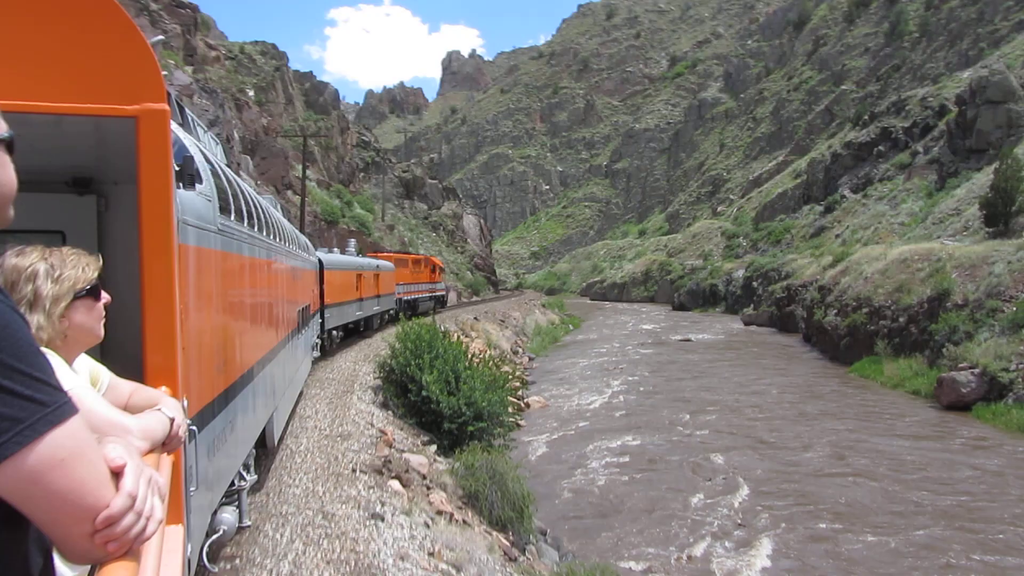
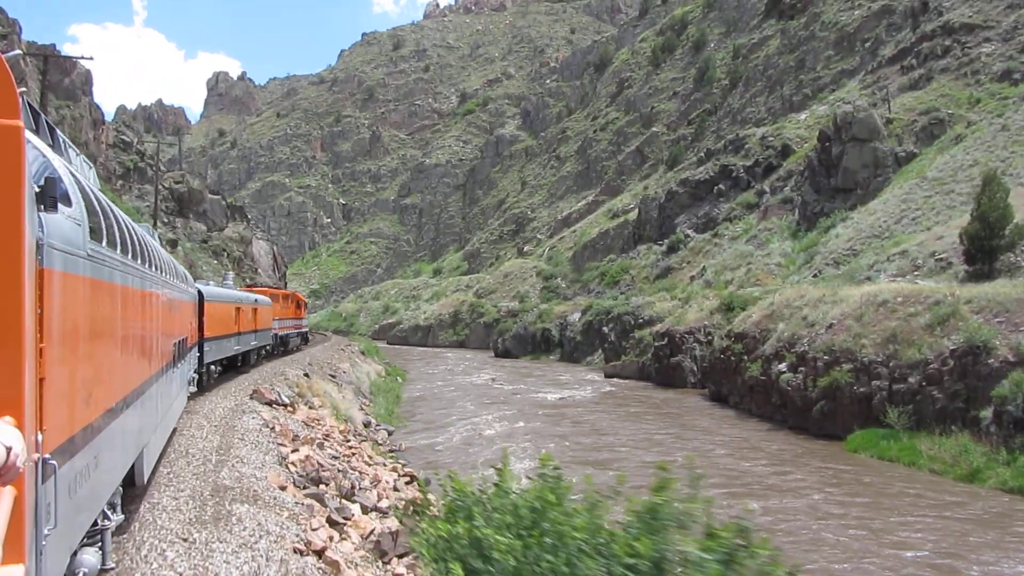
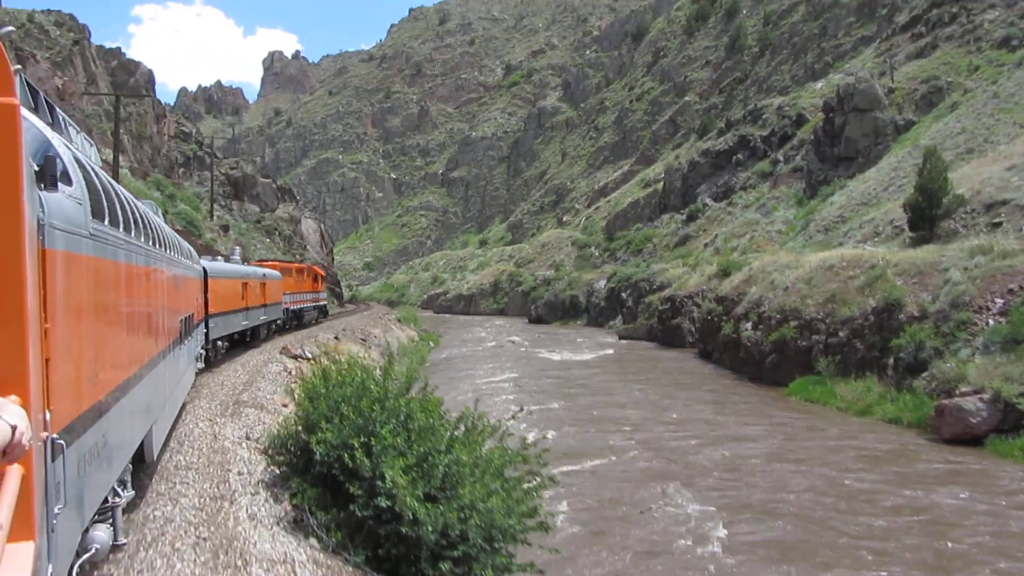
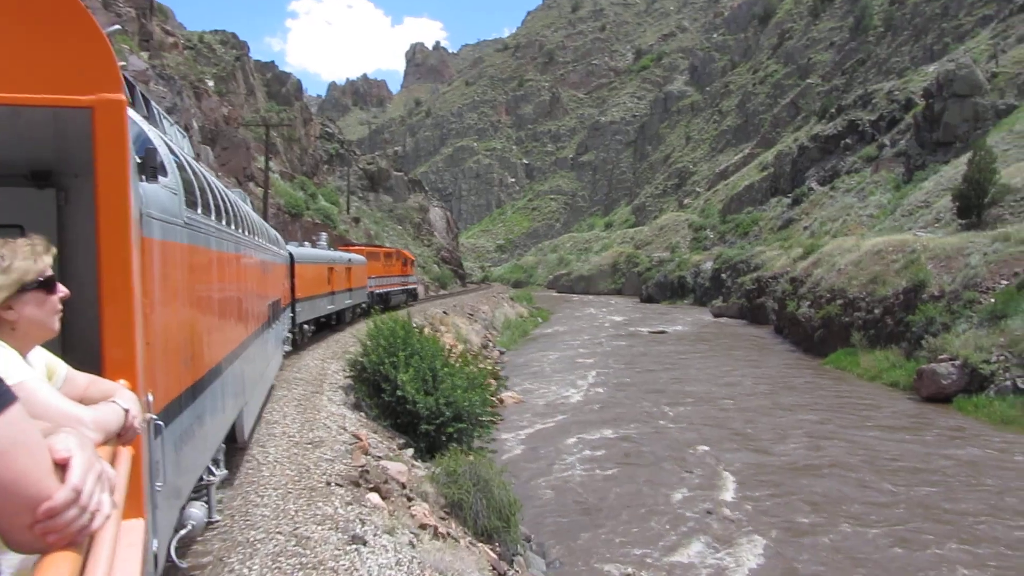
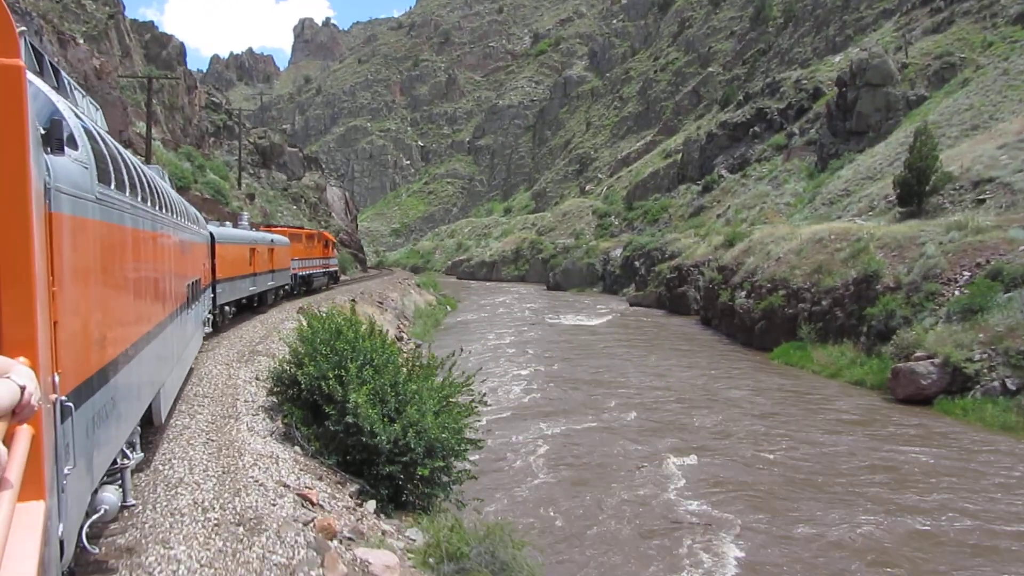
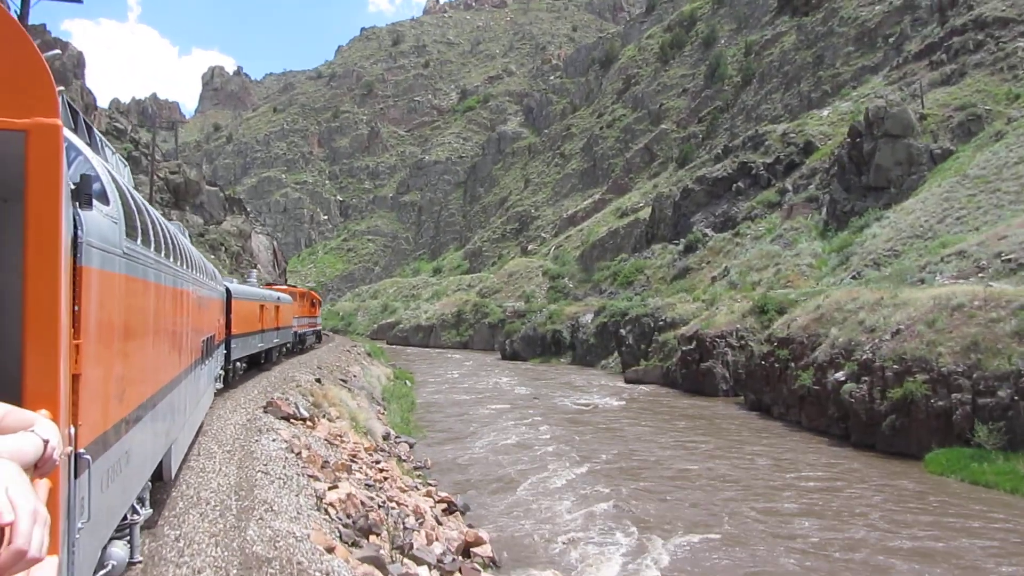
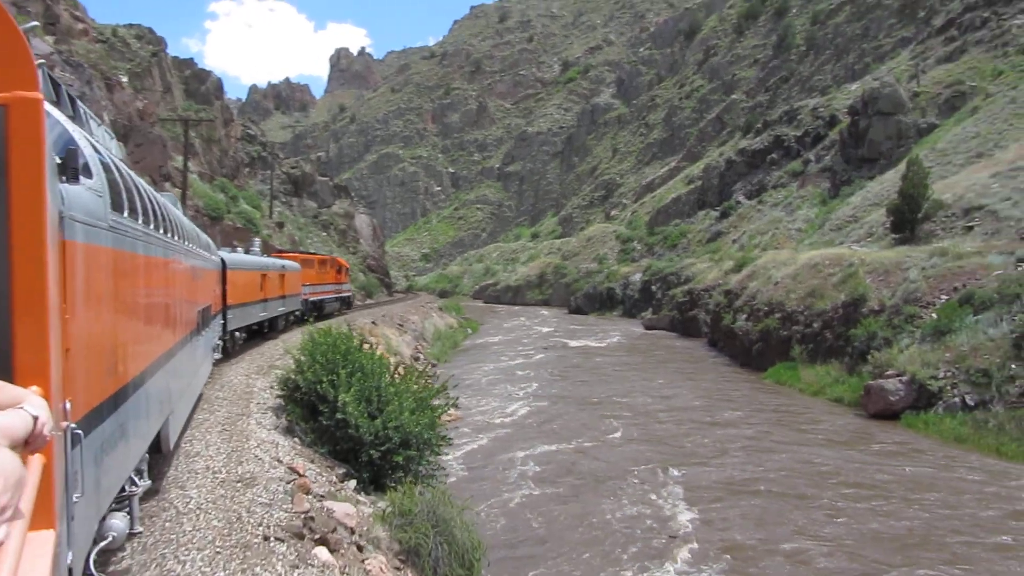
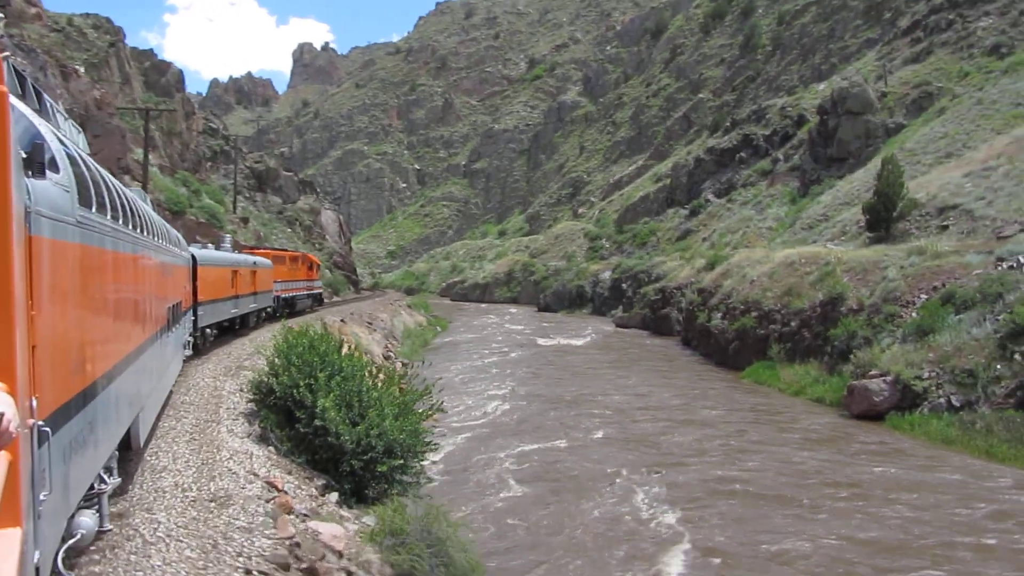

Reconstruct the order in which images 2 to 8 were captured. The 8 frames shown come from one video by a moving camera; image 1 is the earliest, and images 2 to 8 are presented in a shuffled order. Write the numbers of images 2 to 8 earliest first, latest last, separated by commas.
4, 7, 8, 5, 3, 2, 6
